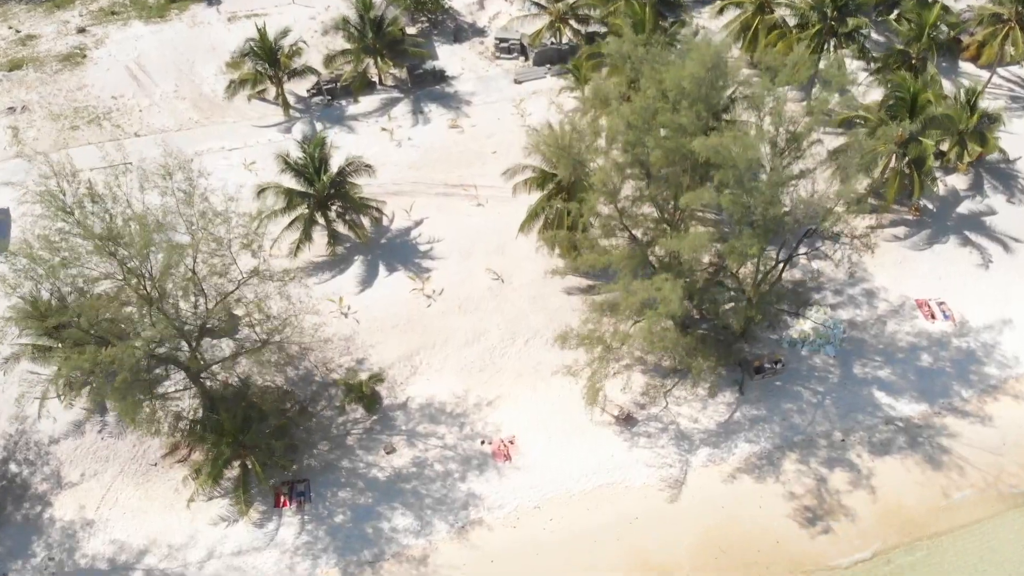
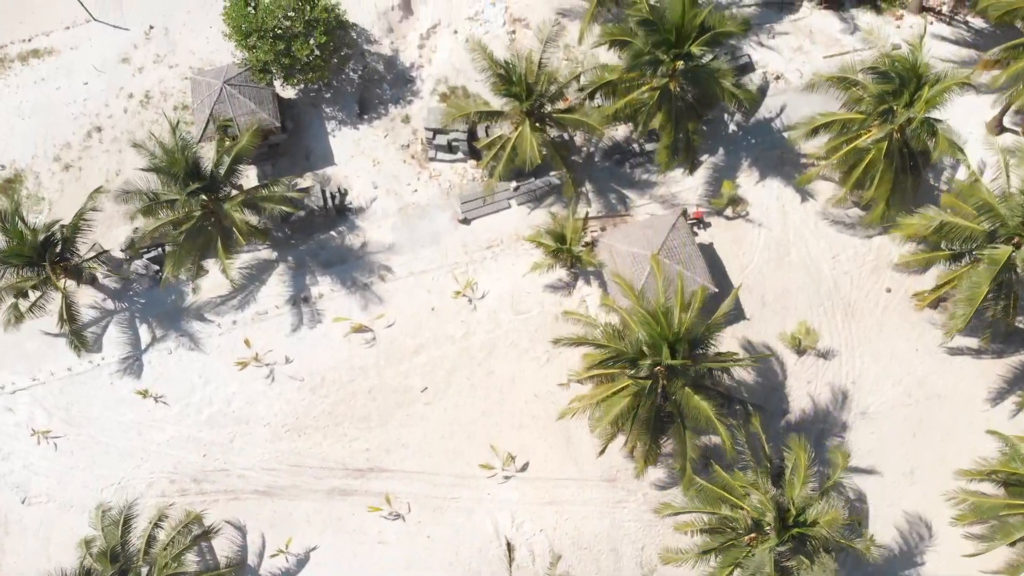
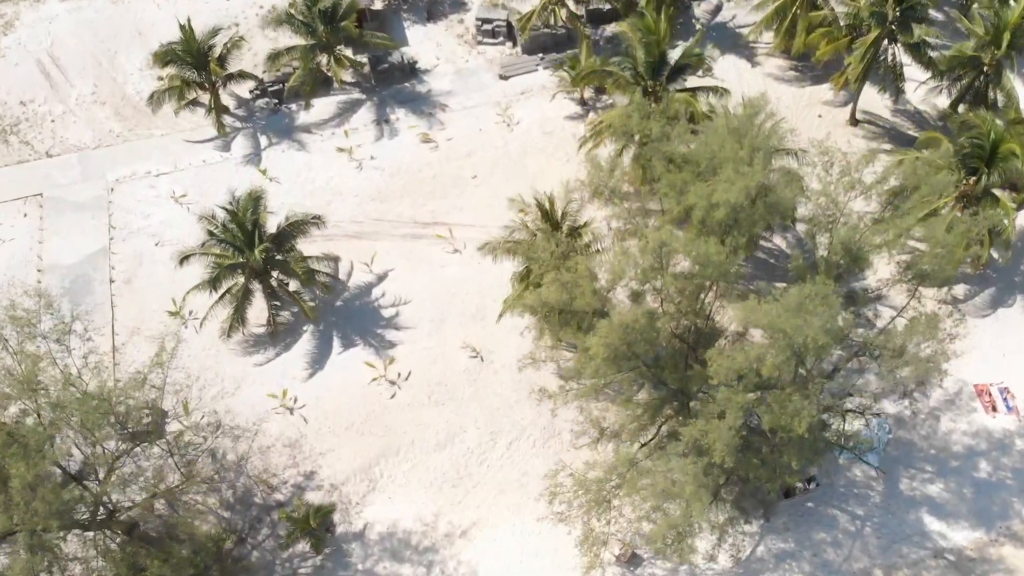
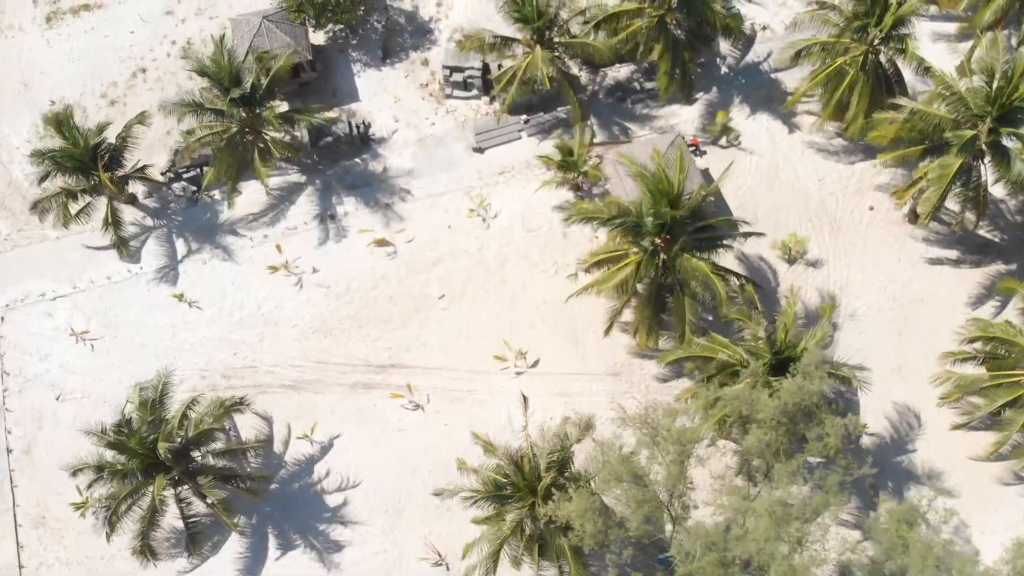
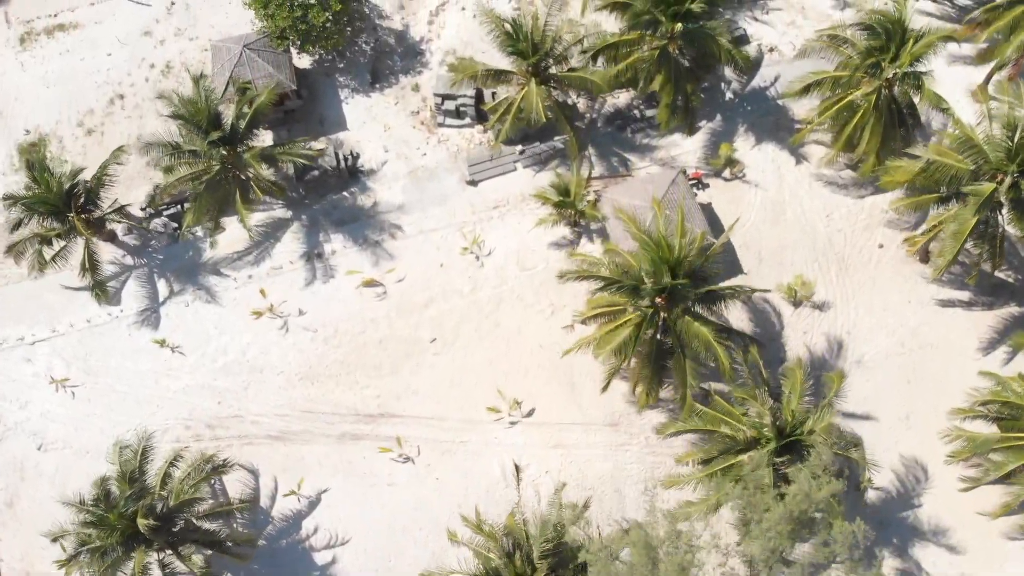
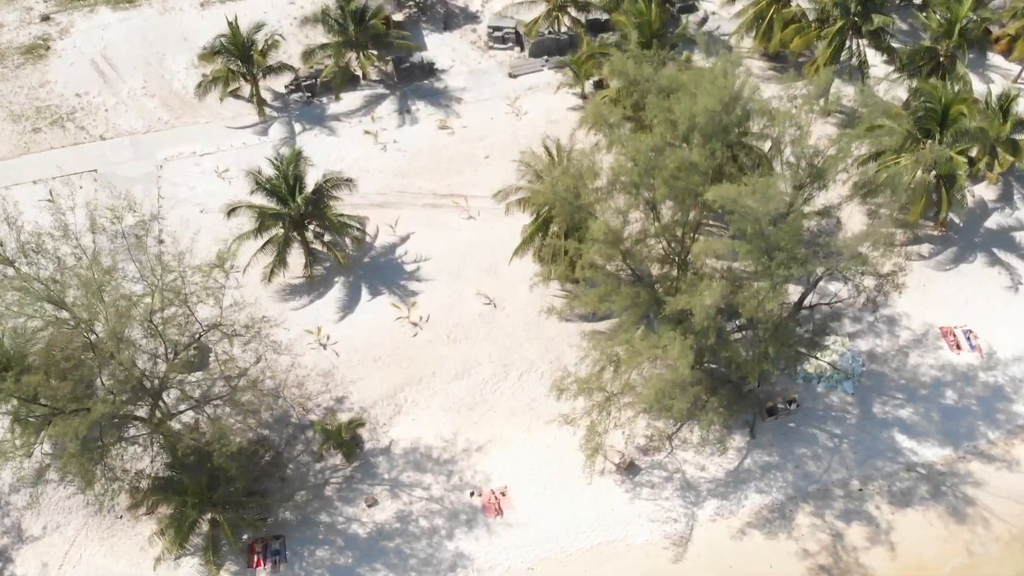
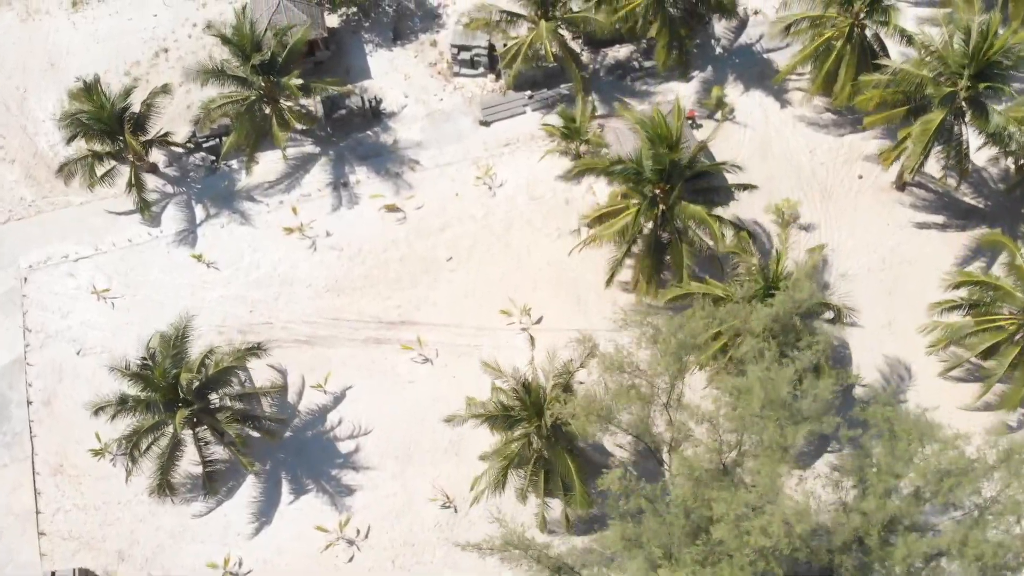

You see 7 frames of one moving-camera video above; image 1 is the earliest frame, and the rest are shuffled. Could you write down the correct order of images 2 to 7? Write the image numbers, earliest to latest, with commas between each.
6, 3, 7, 4, 5, 2
